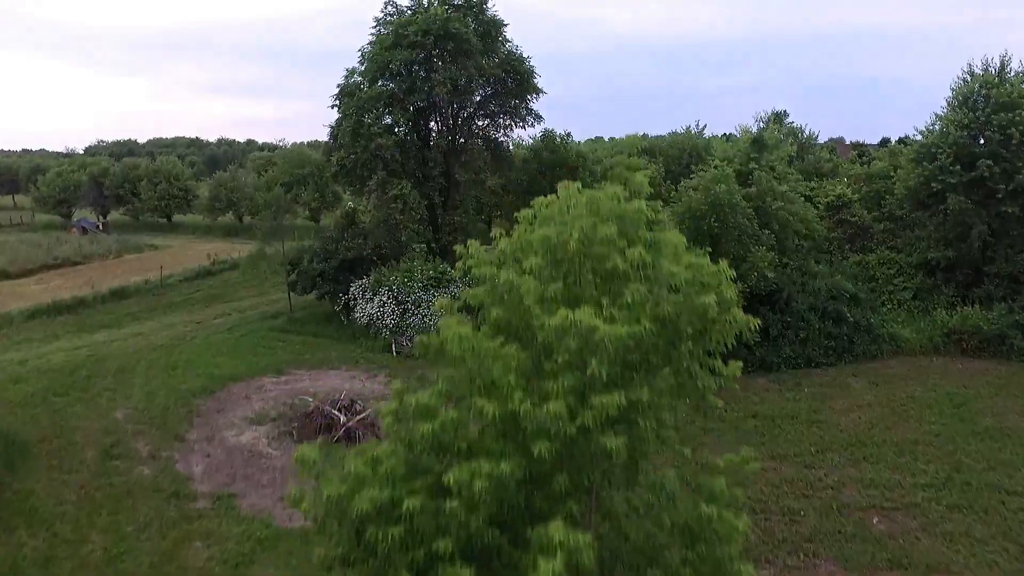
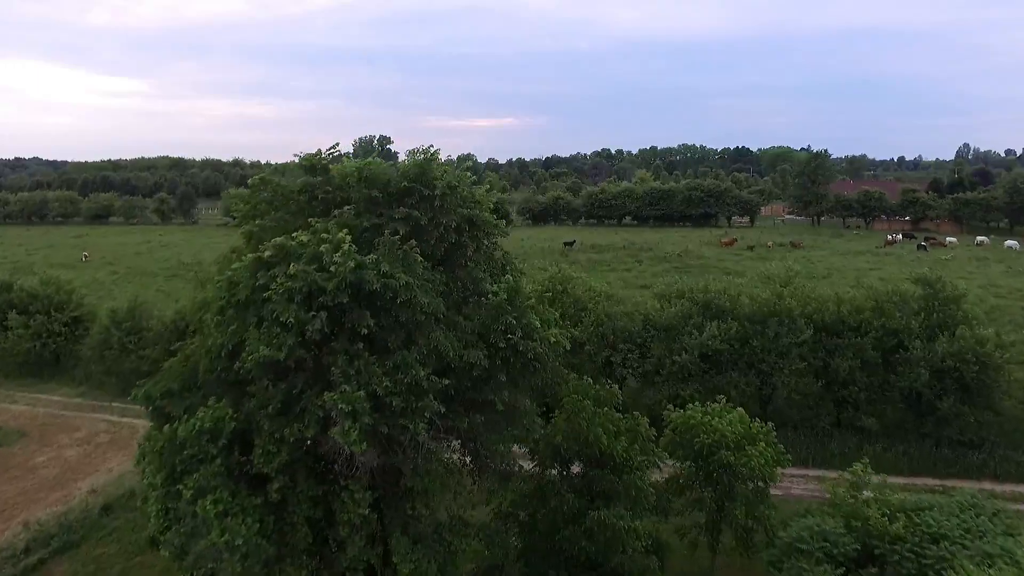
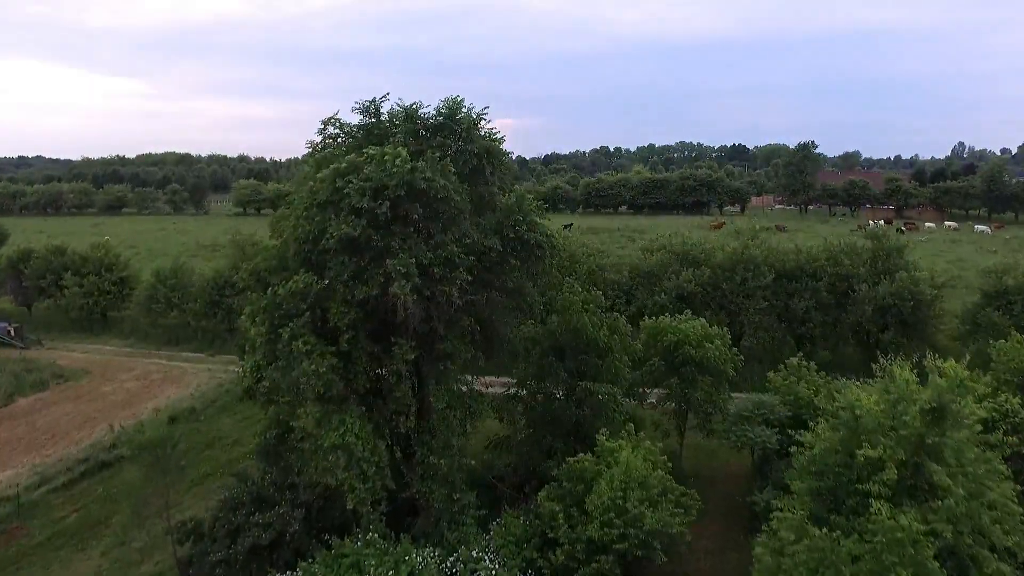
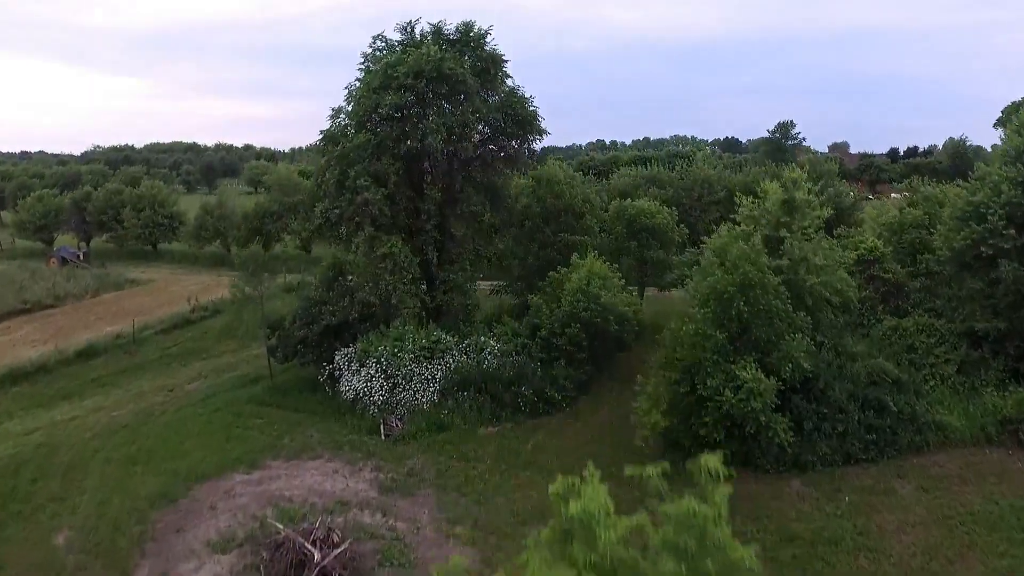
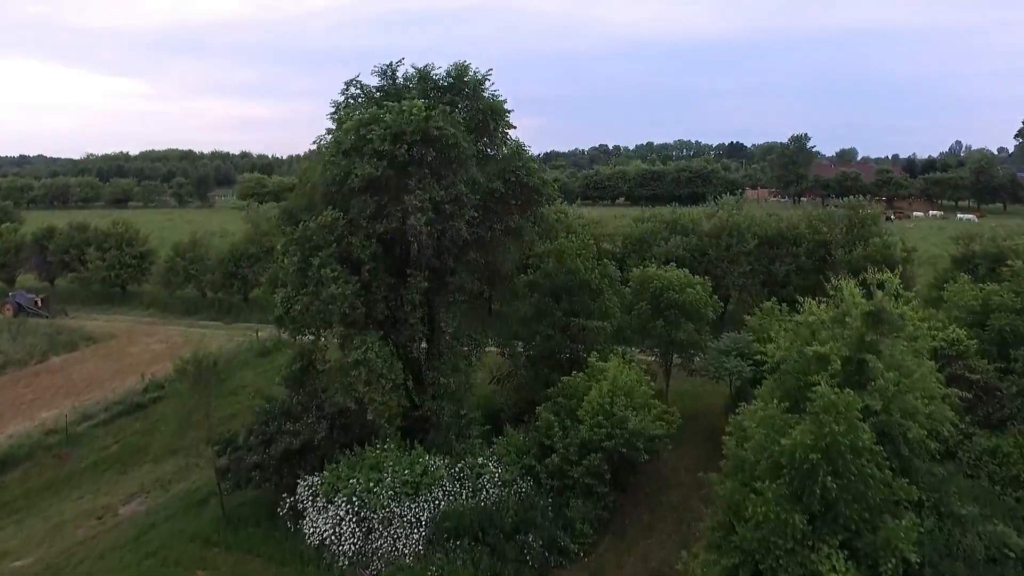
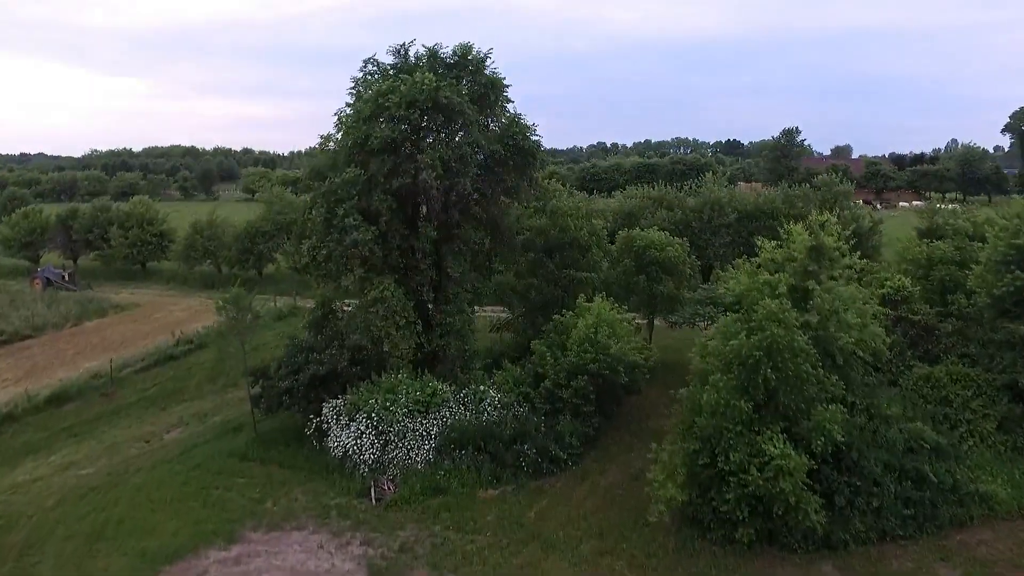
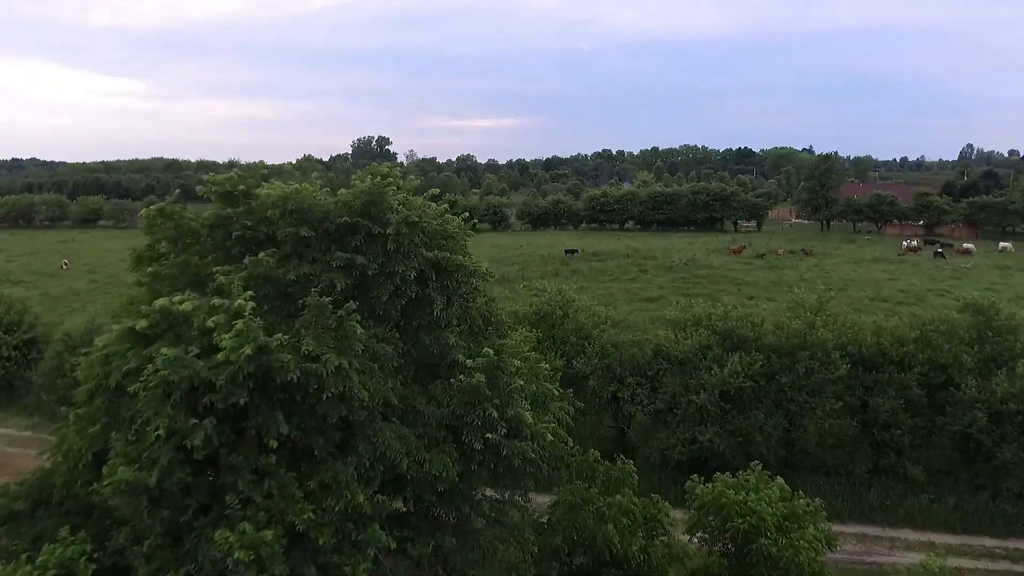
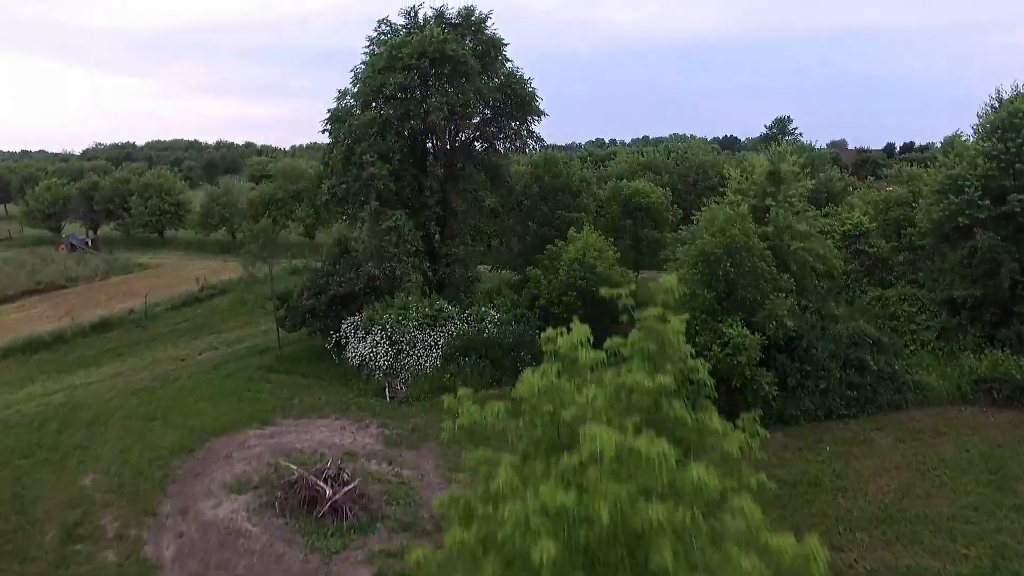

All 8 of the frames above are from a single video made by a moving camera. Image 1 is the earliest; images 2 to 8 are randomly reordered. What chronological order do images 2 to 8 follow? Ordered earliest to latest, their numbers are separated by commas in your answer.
8, 4, 6, 5, 3, 2, 7
